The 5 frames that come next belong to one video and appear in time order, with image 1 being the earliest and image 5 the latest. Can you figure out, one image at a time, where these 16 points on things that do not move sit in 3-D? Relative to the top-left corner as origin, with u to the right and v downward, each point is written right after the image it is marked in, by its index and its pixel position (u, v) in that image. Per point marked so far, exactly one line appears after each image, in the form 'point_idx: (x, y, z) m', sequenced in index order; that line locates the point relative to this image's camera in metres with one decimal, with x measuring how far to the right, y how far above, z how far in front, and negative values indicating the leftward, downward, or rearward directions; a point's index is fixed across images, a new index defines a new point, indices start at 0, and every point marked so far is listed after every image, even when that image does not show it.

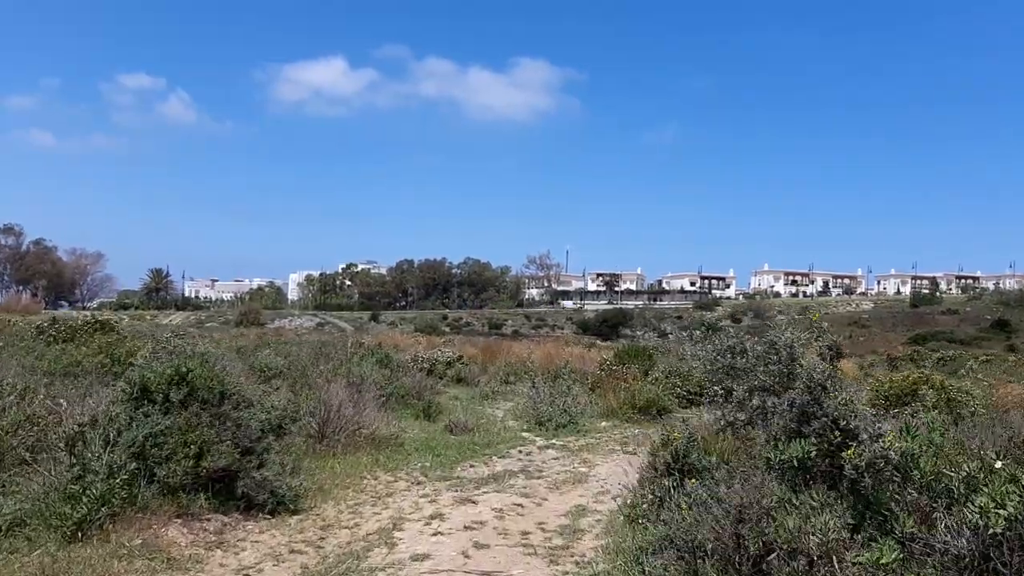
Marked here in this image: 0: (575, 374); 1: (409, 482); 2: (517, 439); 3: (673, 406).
0: (+1.4, -2.0, +15.2) m
1: (-1.0, -2.0, +7.0) m
2: (+0.1, -2.2, +9.8) m
3: (+2.7, -2.1, +12.0) m
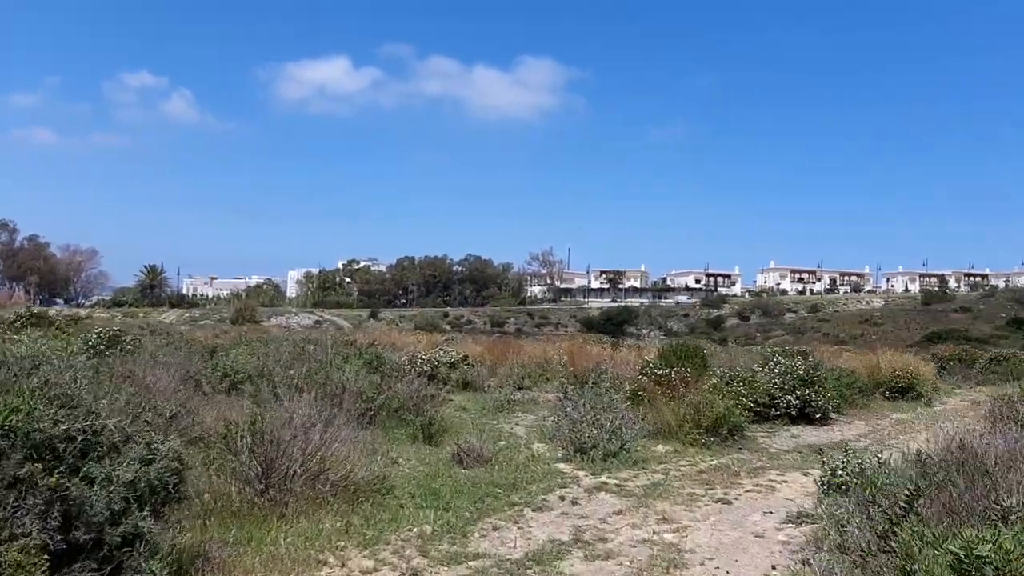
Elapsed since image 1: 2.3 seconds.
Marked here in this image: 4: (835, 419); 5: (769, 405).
0: (+1.7, -1.8, +12.4) m
1: (-0.7, -1.7, +4.2) m
2: (+0.4, -1.9, +7.0) m
3: (+3.1, -1.8, +9.2) m
4: (+5.4, -2.2, +11.5) m
5: (+4.2, -1.9, +11.2) m
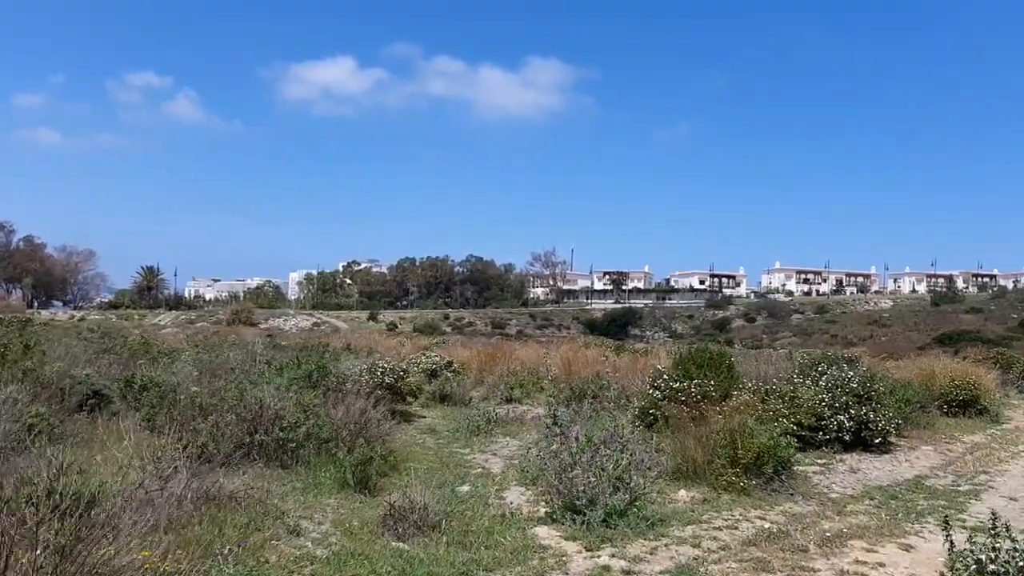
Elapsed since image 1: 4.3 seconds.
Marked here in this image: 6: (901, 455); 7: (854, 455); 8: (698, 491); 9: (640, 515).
0: (+1.4, -1.7, +10.1) m
1: (-1.0, -1.6, +1.9) m
2: (+0.1, -1.8, +4.7) m
3: (+2.8, -1.7, +6.8) m
4: (+5.1, -2.1, +9.2) m
5: (+3.9, -1.8, +8.8) m
6: (+4.9, -2.1, +8.7) m
7: (+4.3, -2.1, +8.6) m
8: (+1.7, -1.9, +6.4) m
9: (+1.0, -1.8, +5.4) m
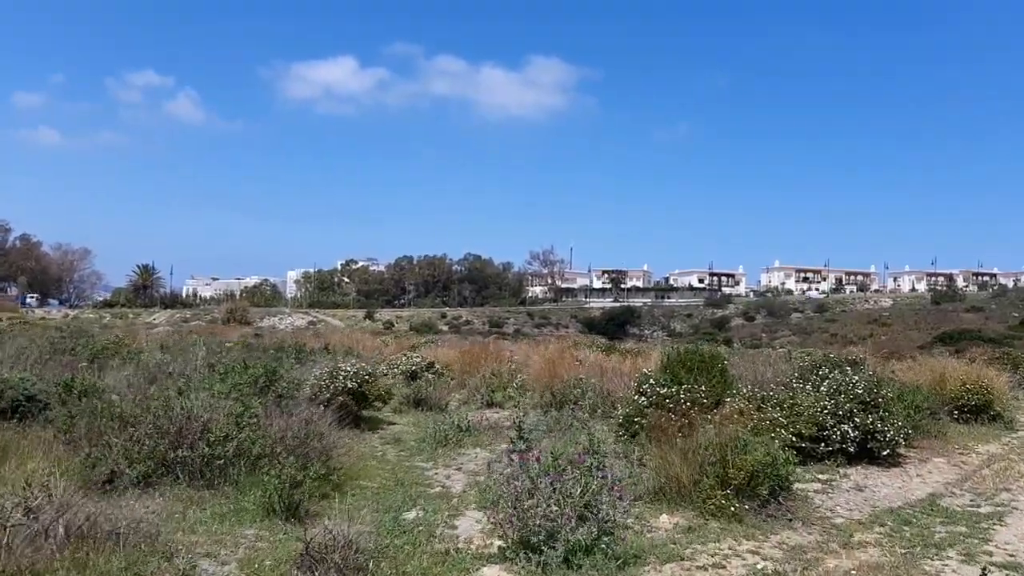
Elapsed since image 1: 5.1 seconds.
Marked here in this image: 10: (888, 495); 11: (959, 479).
0: (+1.1, -1.6, +9.2) m
1: (-1.4, -1.6, +1.0) m
2: (-0.2, -1.8, +3.8) m
3: (+2.4, -1.7, +6.0) m
4: (+4.7, -2.0, +8.3) m
5: (+3.5, -1.7, +7.9) m
6: (+4.6, -2.1, +7.9) m
7: (+3.9, -2.0, +7.8) m
8: (+1.4, -1.8, +5.6) m
9: (+0.6, -1.7, +4.6) m
10: (+3.7, -2.0, +6.8) m
11: (+4.9, -2.1, +7.6) m
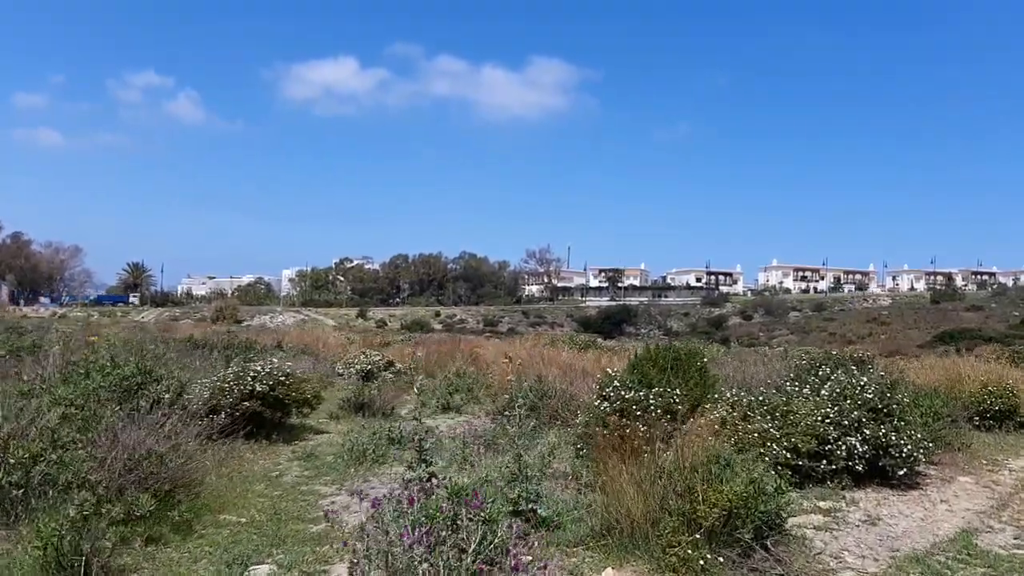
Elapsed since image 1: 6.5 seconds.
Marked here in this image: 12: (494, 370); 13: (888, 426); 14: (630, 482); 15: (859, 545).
0: (+0.4, -1.4, +7.7) m
1: (-2.0, -1.4, -0.5) m
2: (-0.9, -1.6, +2.3) m
3: (+1.8, -1.5, +4.4) m
4: (+4.1, -1.9, +6.8) m
5: (+2.8, -1.6, +6.4) m
6: (+3.9, -1.9, +6.4) m
7: (+3.2, -1.9, +6.3) m
8: (+0.7, -1.7, +4.1) m
9: (0.0, -1.6, +3.0) m
10: (+3.1, -1.9, +5.3) m
11: (+4.2, -1.9, +6.0) m
12: (-0.4, -1.6, +13.3) m
13: (+3.6, -1.3, +6.6) m
14: (+0.8, -1.4, +4.7) m
15: (+2.4, -1.8, +4.9) m
